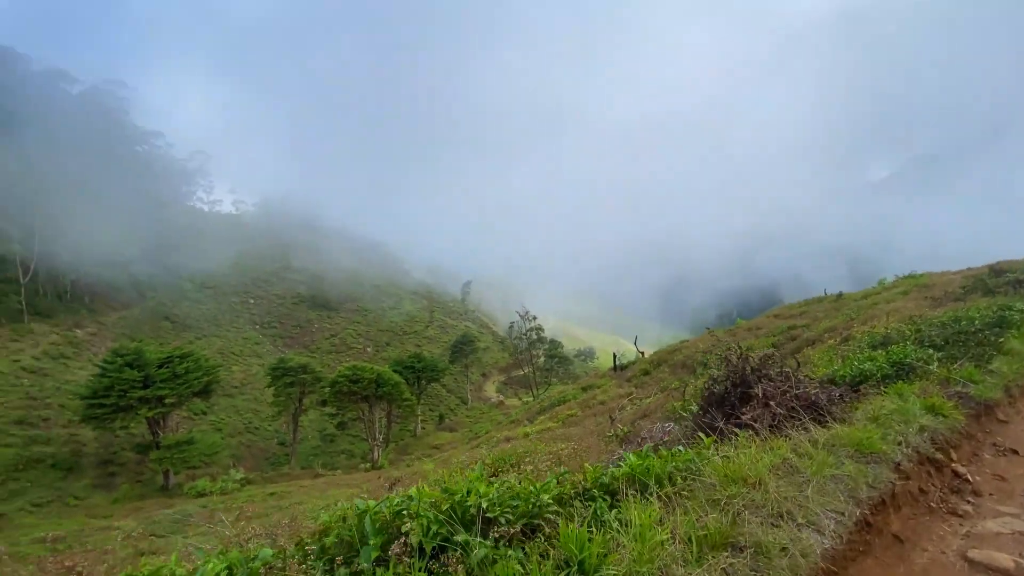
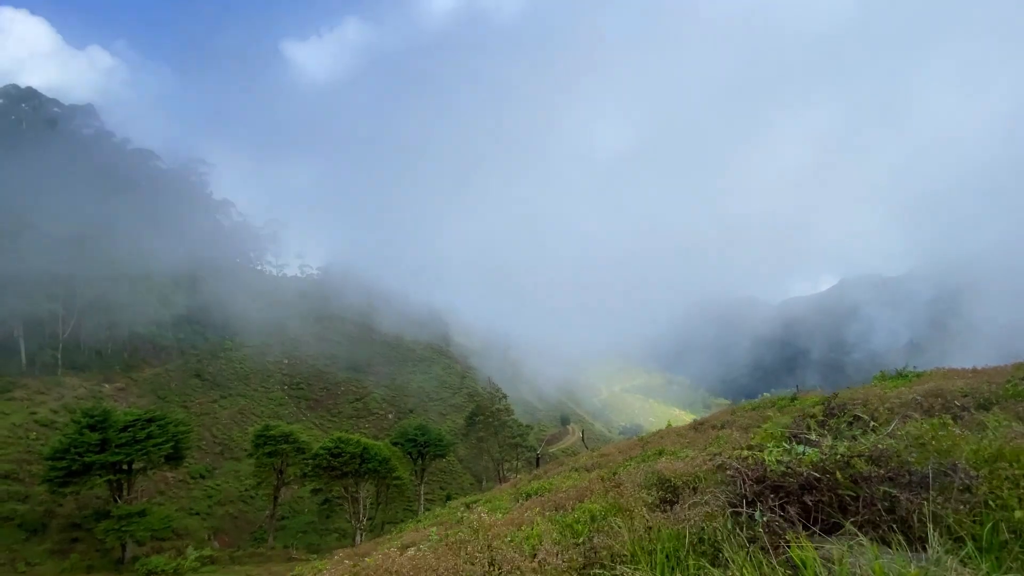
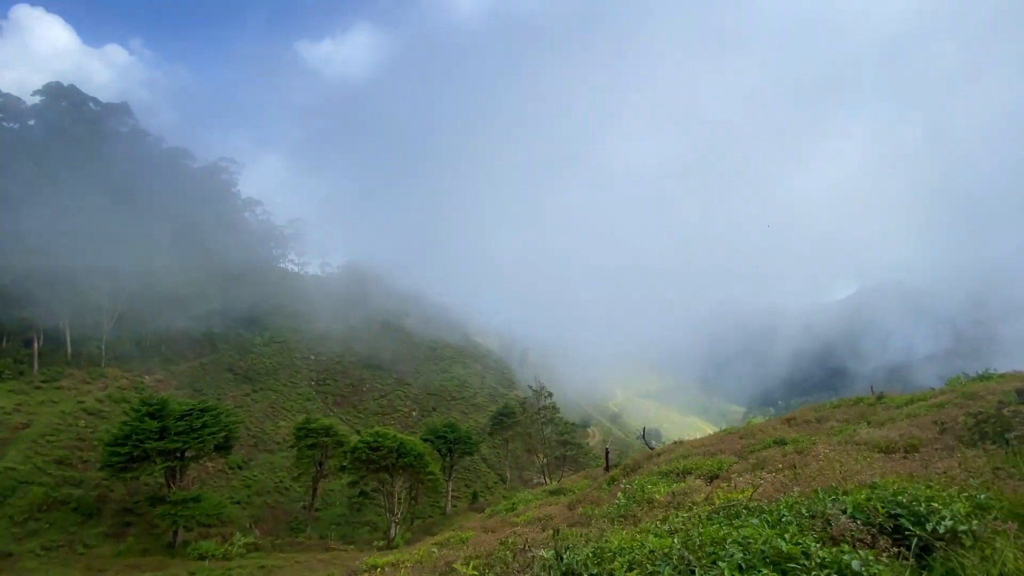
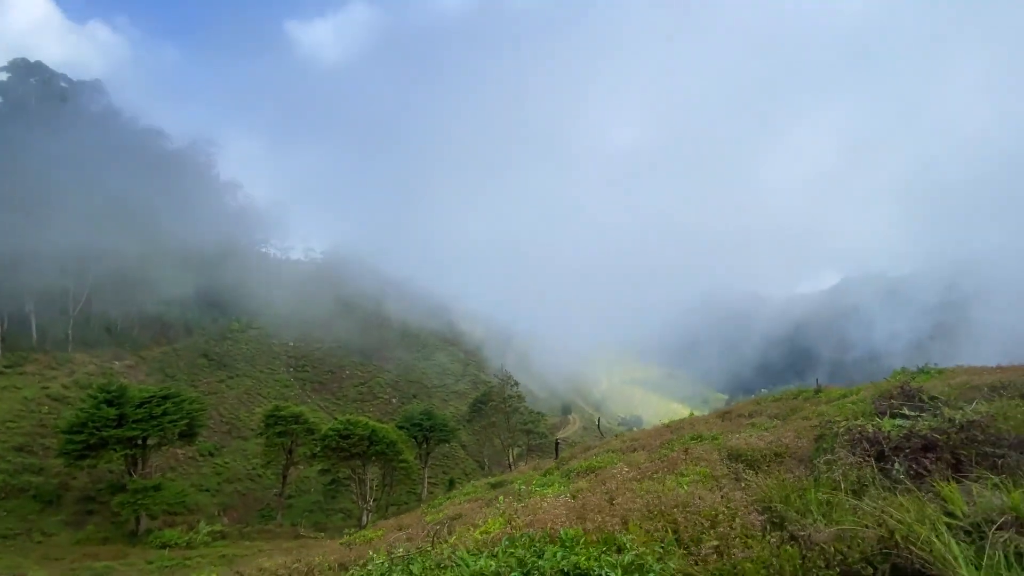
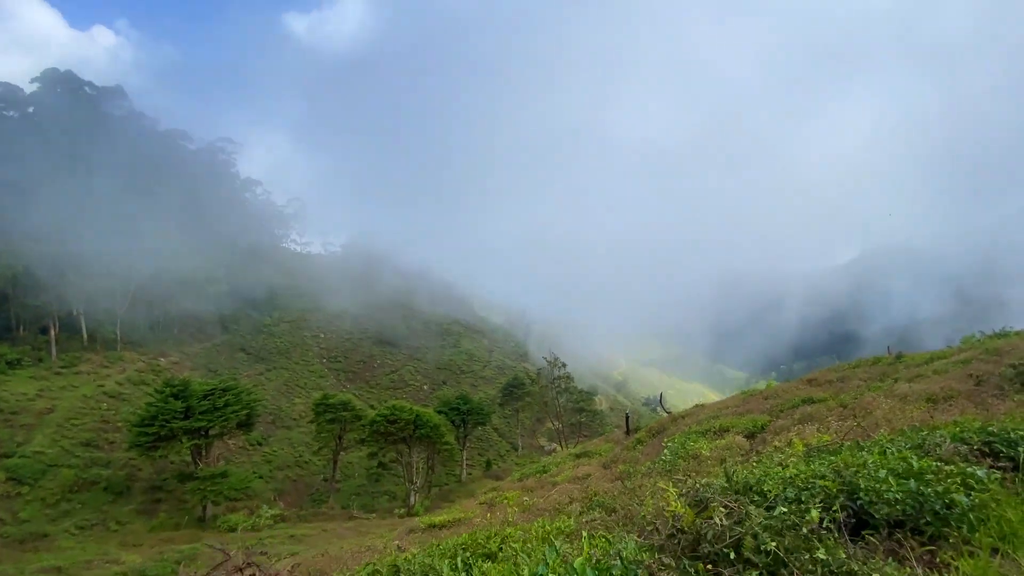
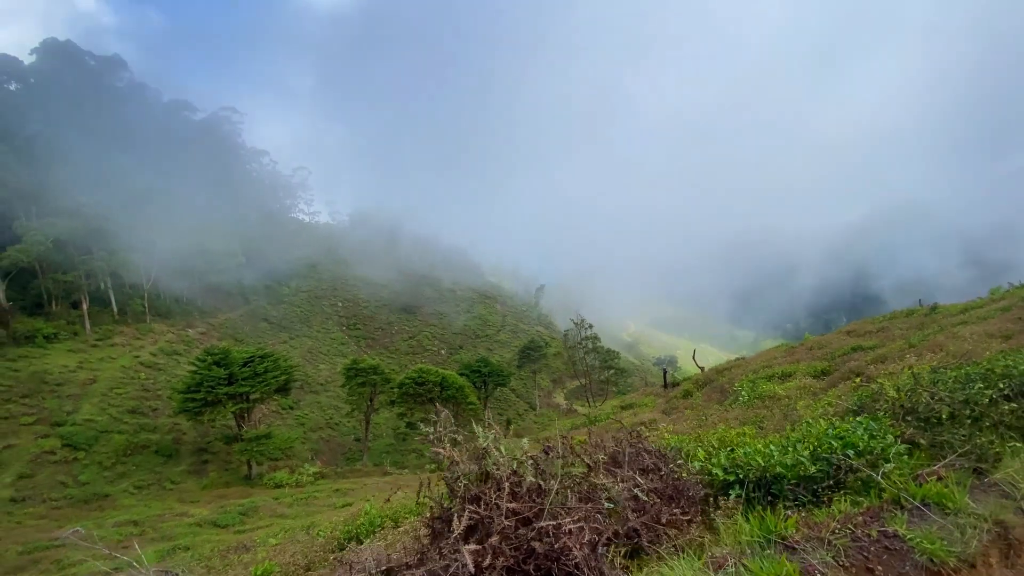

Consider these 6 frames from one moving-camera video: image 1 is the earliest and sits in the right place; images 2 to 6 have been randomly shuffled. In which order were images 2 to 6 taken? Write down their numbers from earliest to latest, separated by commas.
6, 5, 3, 4, 2
